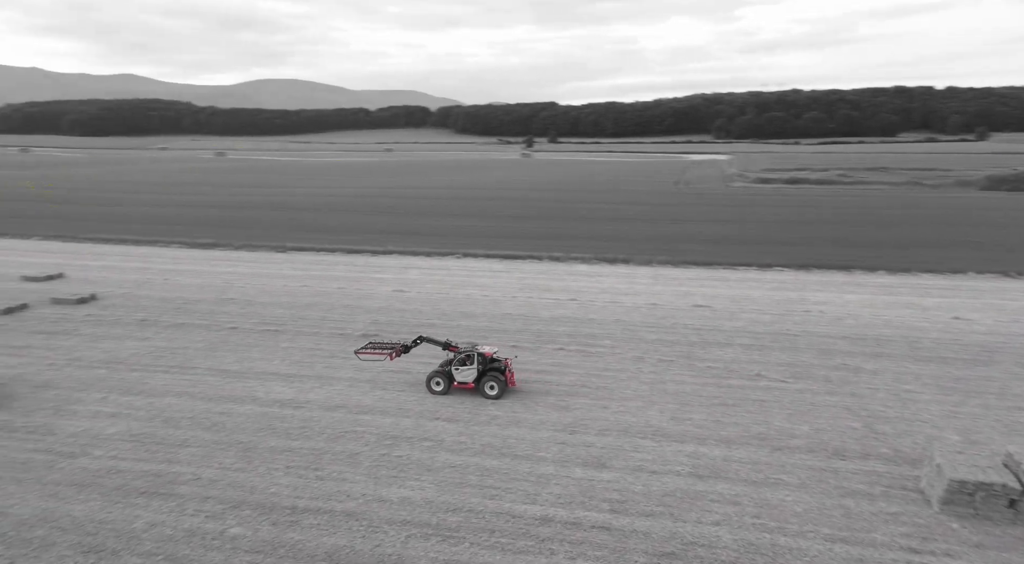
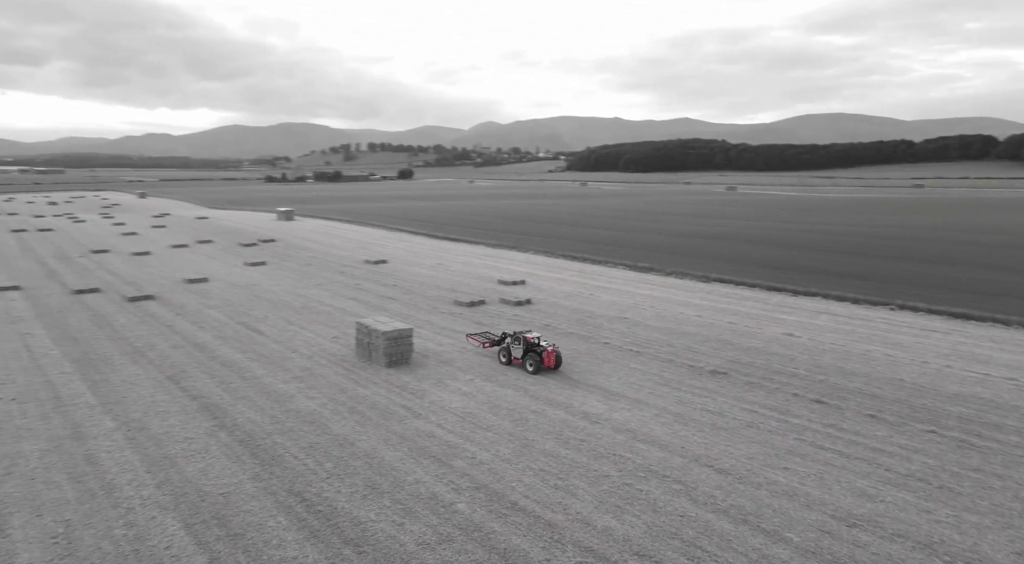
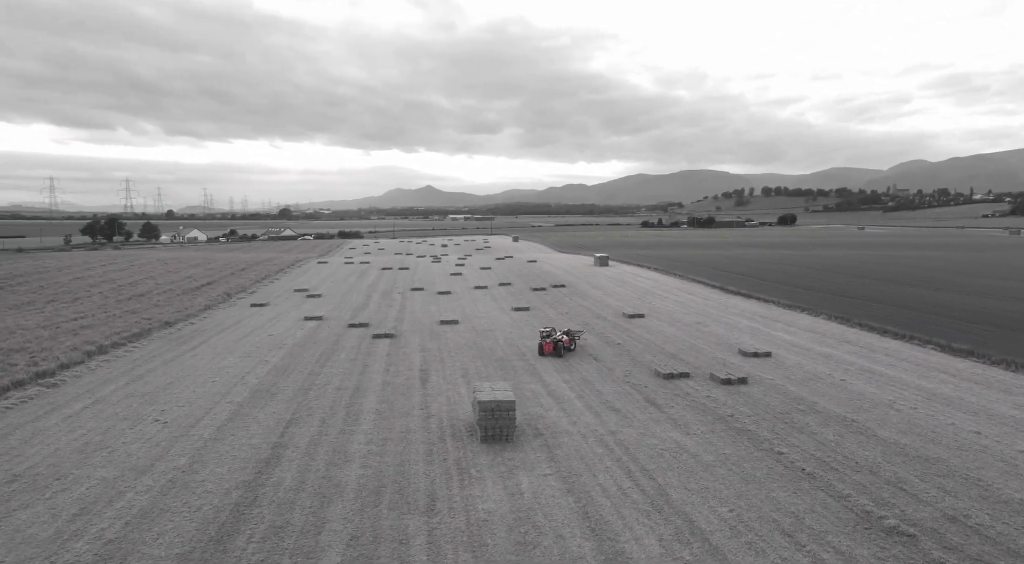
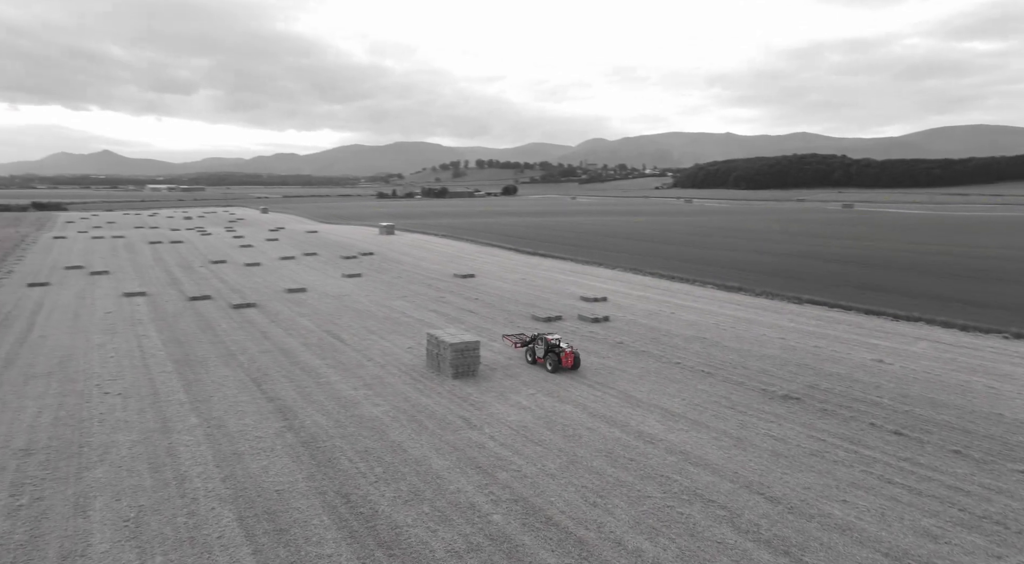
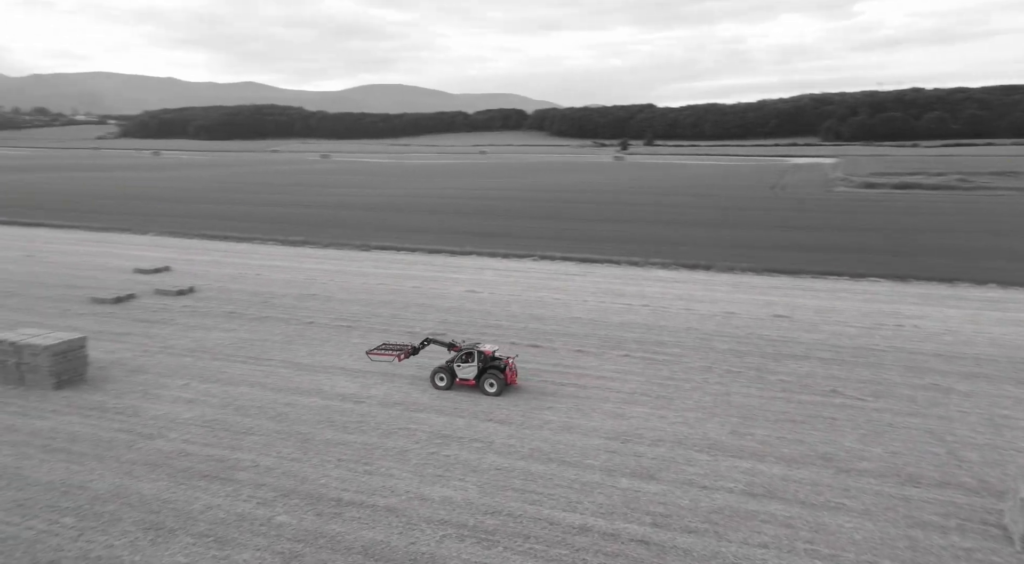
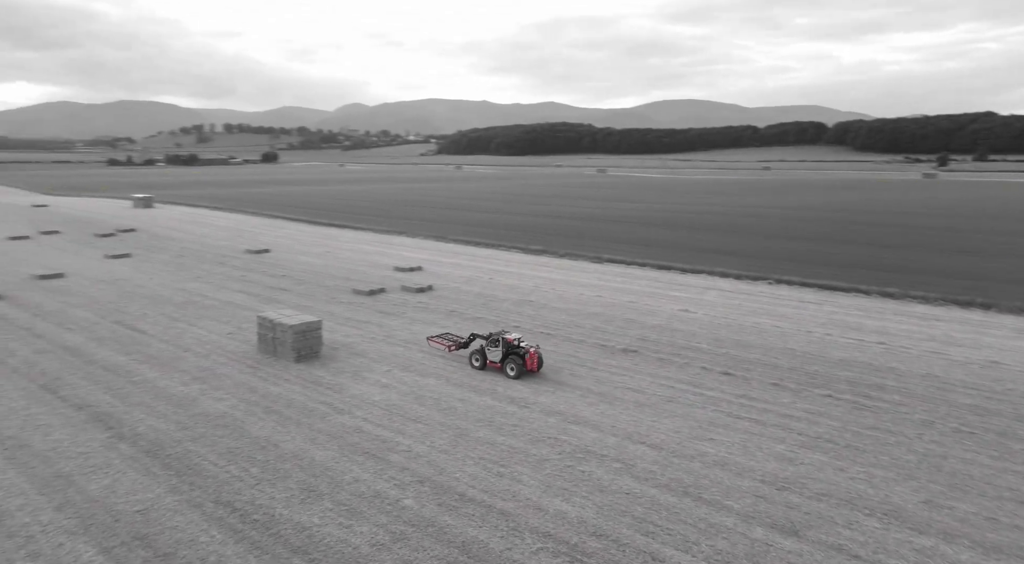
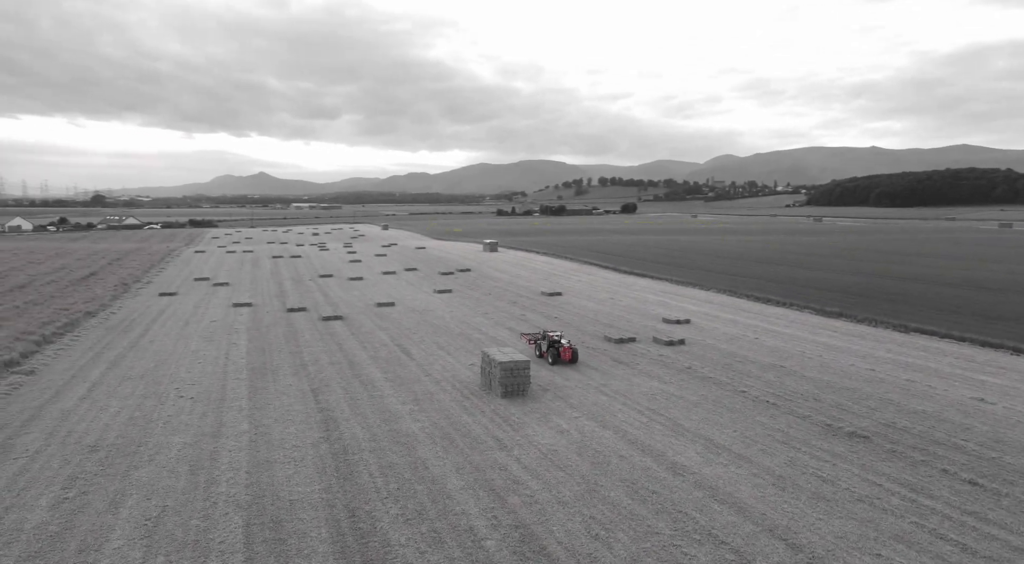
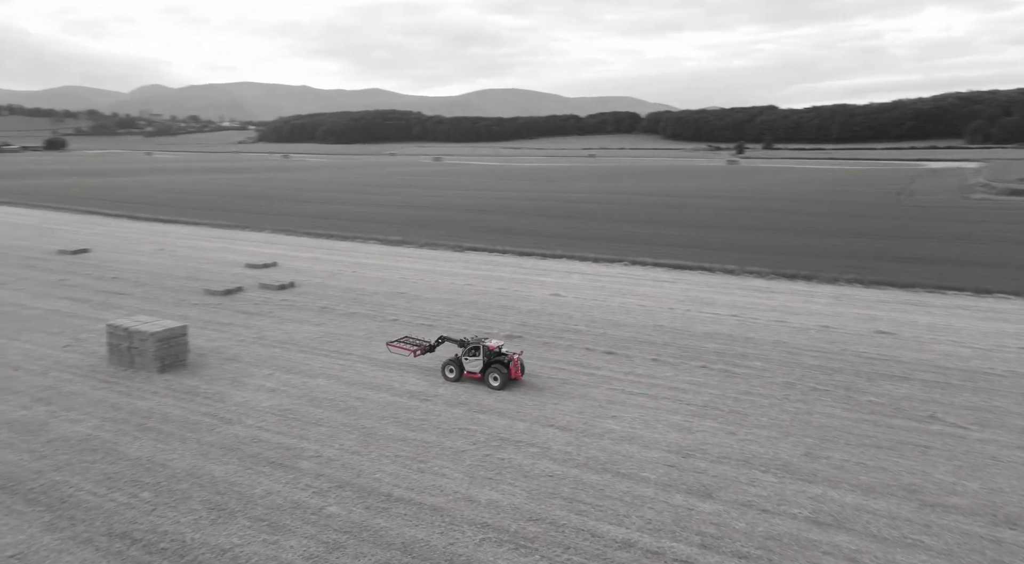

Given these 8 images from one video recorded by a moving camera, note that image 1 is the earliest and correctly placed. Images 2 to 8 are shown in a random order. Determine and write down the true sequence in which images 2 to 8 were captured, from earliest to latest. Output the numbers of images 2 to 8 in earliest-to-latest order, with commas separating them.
5, 8, 6, 2, 4, 7, 3
